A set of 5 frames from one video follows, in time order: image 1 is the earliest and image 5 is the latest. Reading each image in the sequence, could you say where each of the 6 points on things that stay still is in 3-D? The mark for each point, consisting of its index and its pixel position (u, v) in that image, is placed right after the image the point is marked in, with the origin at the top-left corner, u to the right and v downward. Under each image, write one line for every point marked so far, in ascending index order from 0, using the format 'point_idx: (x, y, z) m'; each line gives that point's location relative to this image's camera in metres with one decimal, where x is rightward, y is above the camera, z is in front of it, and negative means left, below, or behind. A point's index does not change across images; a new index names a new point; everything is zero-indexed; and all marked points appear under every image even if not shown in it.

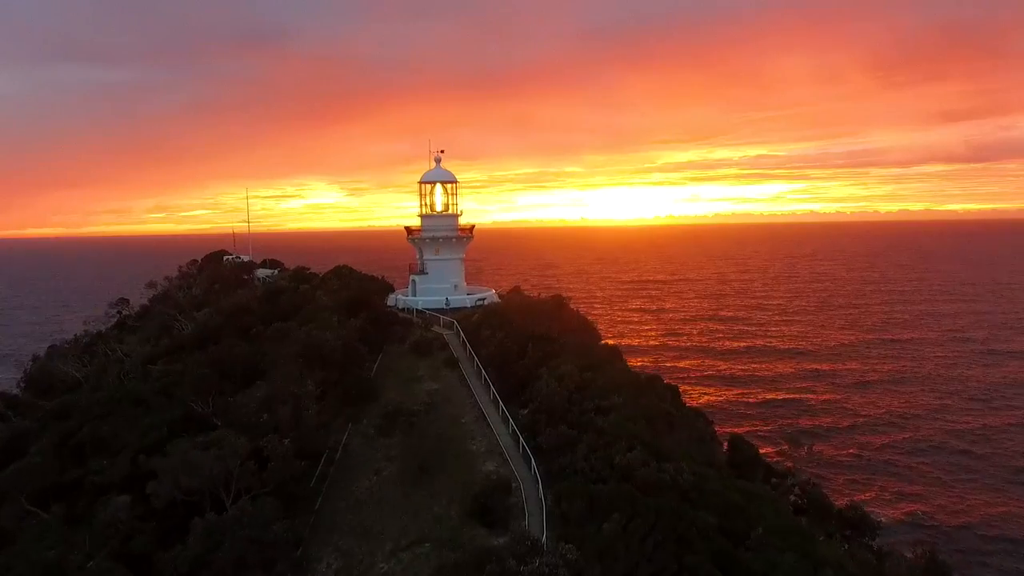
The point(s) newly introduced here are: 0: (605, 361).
0: (+2.7, -2.1, +19.2) m
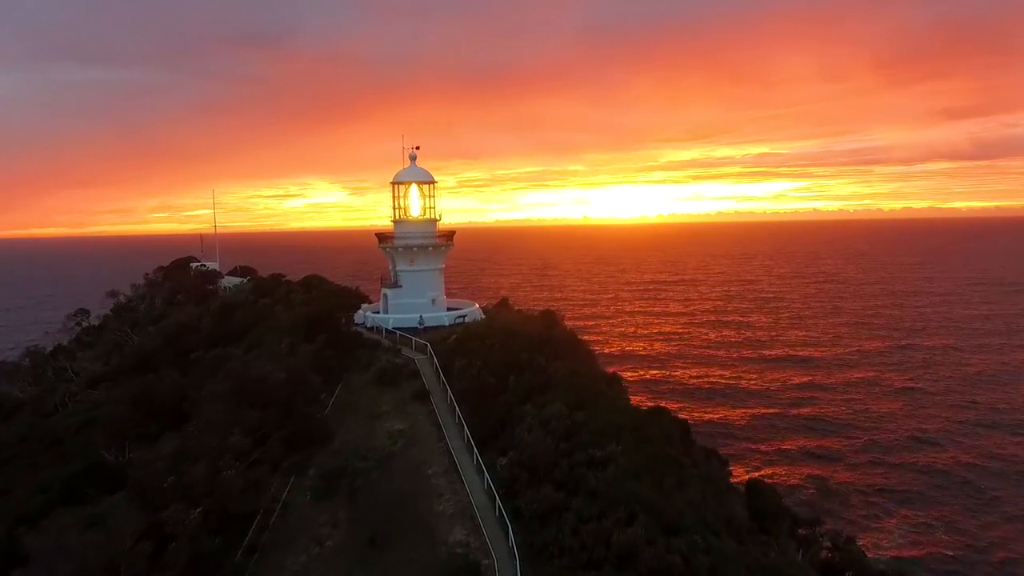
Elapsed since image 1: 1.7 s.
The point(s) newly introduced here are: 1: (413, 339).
0: (+2.2, -2.6, +16.2) m
1: (-3.0, -1.5, +19.7) m
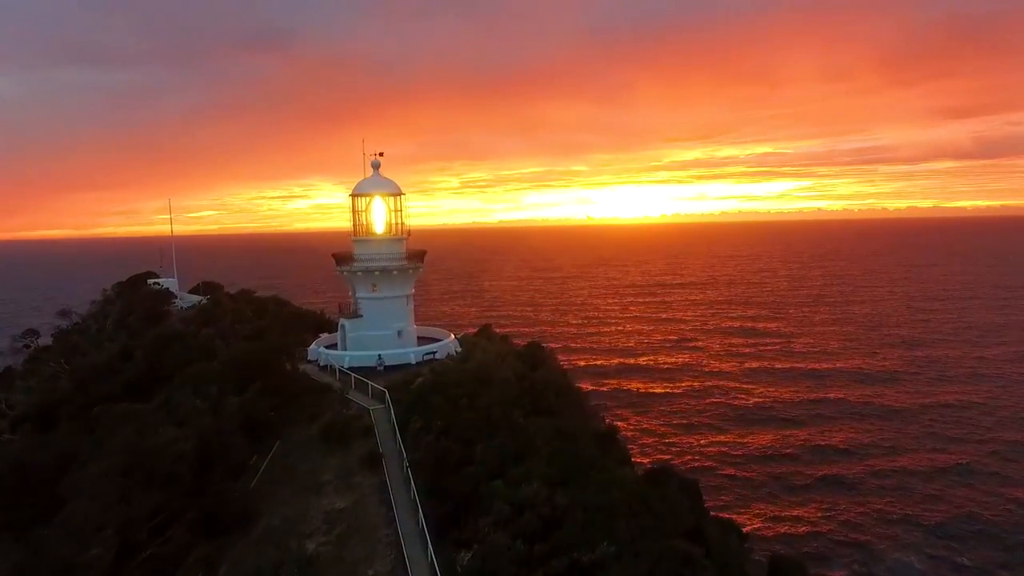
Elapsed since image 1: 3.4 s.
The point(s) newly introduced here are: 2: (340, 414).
0: (+1.6, -3.4, +13.1) m
1: (-3.6, -2.4, +16.6) m
2: (-4.0, -2.9, +15.5) m
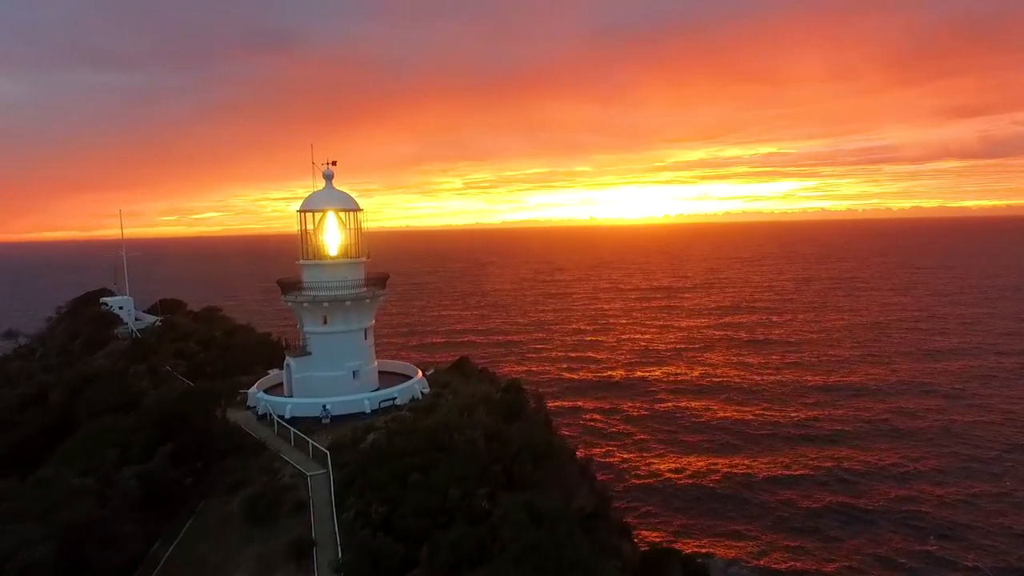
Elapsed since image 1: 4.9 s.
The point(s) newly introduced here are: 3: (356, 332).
0: (+1.0, -4.2, +10.2) m
1: (-4.2, -3.2, +13.8) m
2: (-4.6, -3.7, +12.6) m
3: (-3.8, -1.1, +16.2) m
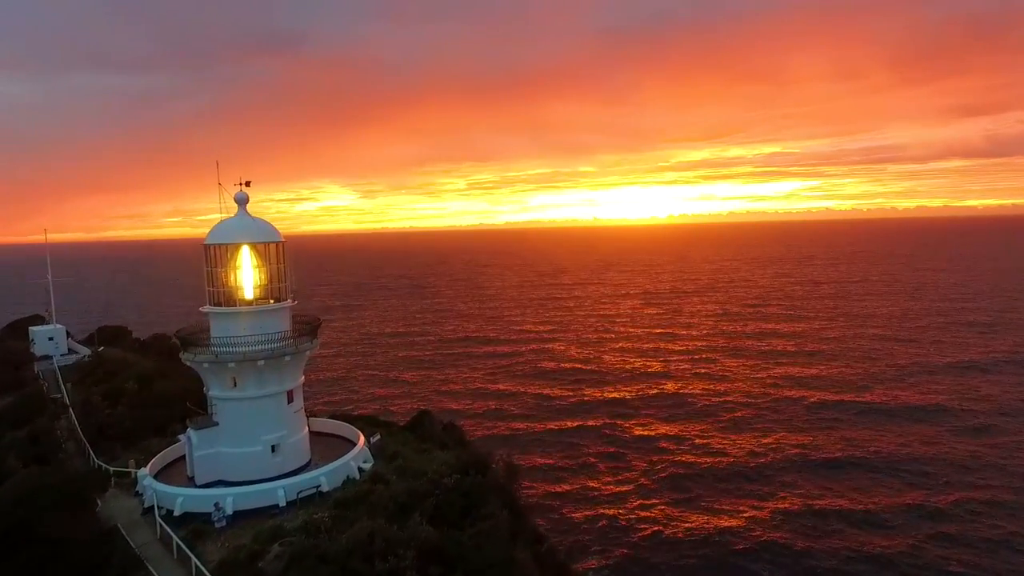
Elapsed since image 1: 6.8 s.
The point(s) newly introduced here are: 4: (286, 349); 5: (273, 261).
0: (+0.2, -5.2, +6.9) m
1: (-5.0, -4.2, +10.5) m
2: (-5.4, -4.7, +9.4) m
3: (-4.6, -2.1, +12.9) m
4: (-4.4, -1.2, +12.7) m
5: (-4.7, +0.5, +13.2) m
